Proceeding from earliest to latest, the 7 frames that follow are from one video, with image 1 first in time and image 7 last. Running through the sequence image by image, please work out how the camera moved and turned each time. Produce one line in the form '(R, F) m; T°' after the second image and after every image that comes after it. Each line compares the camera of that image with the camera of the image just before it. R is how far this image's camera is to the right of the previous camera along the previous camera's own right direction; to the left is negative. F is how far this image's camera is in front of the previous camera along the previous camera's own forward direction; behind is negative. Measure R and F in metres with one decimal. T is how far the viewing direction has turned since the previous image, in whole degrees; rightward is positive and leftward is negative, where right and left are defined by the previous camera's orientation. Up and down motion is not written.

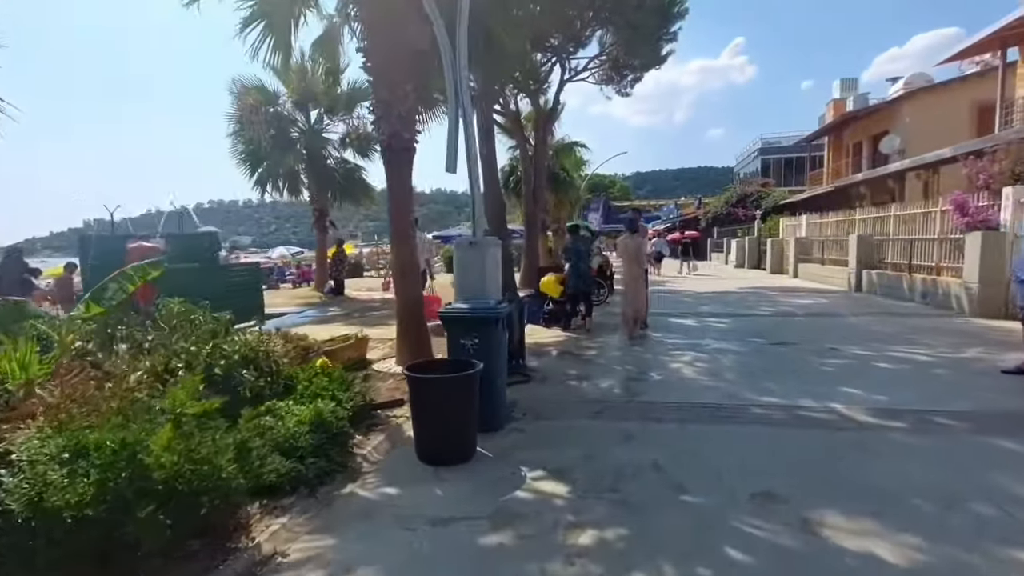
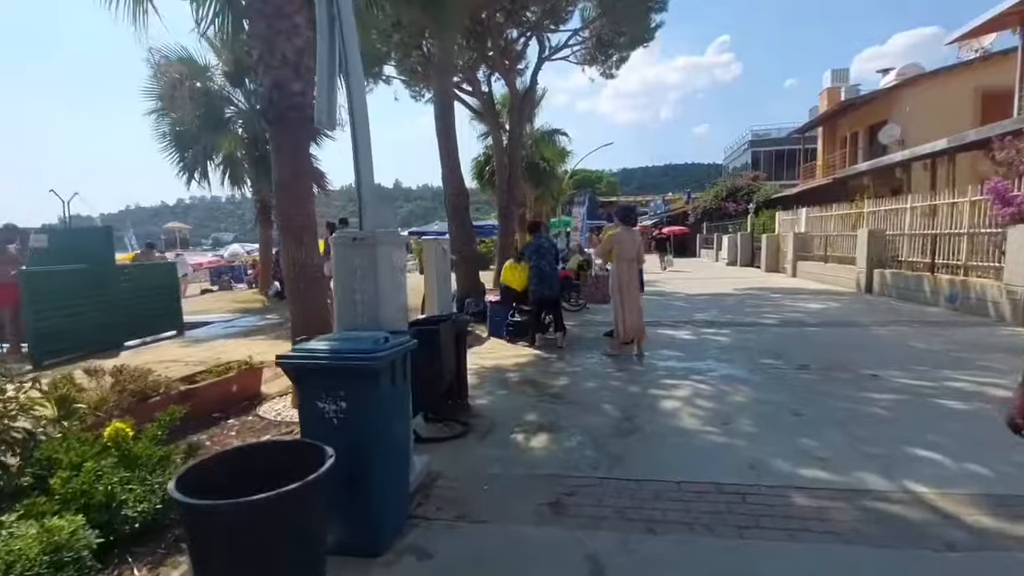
(+0.6, +2.1) m; +1°
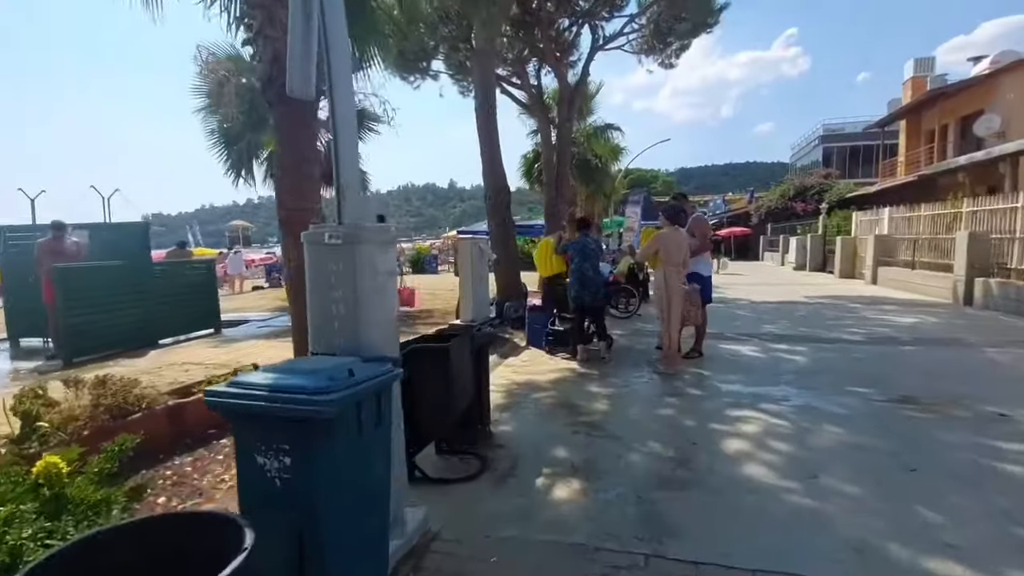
(+0.2, +0.9) m; -6°
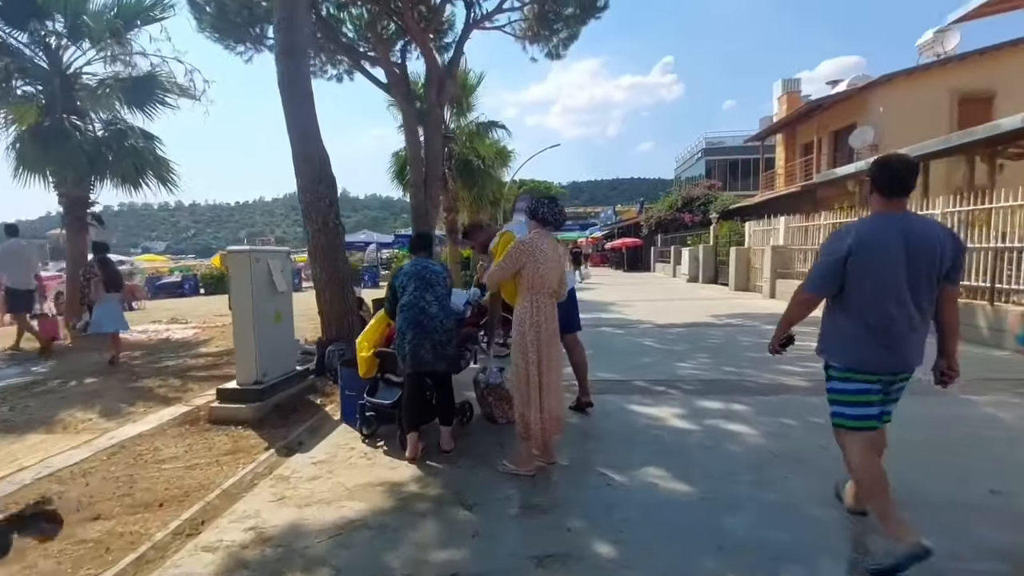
(+1.0, +3.1) m; +11°
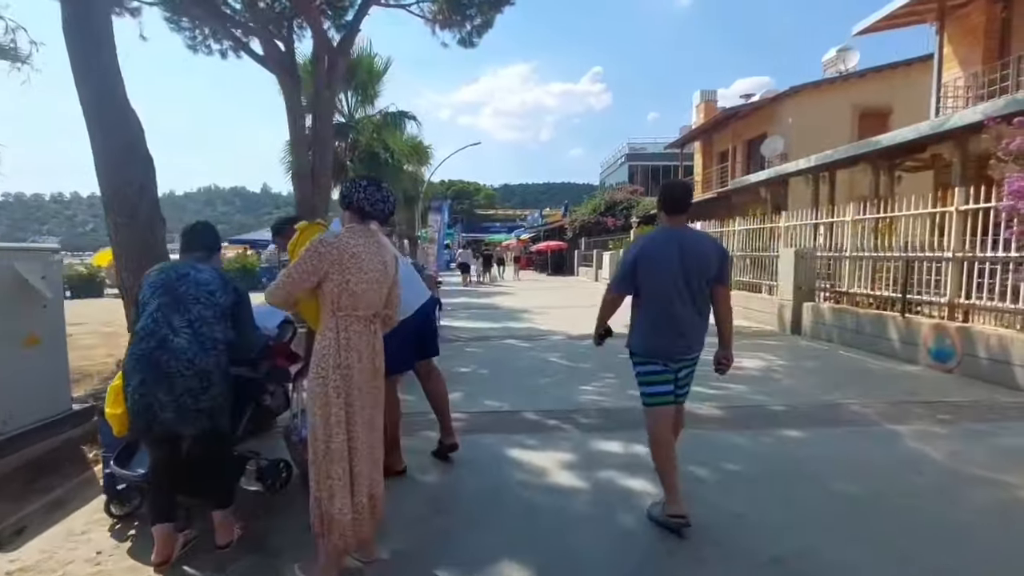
(+0.7, +1.2) m; +7°
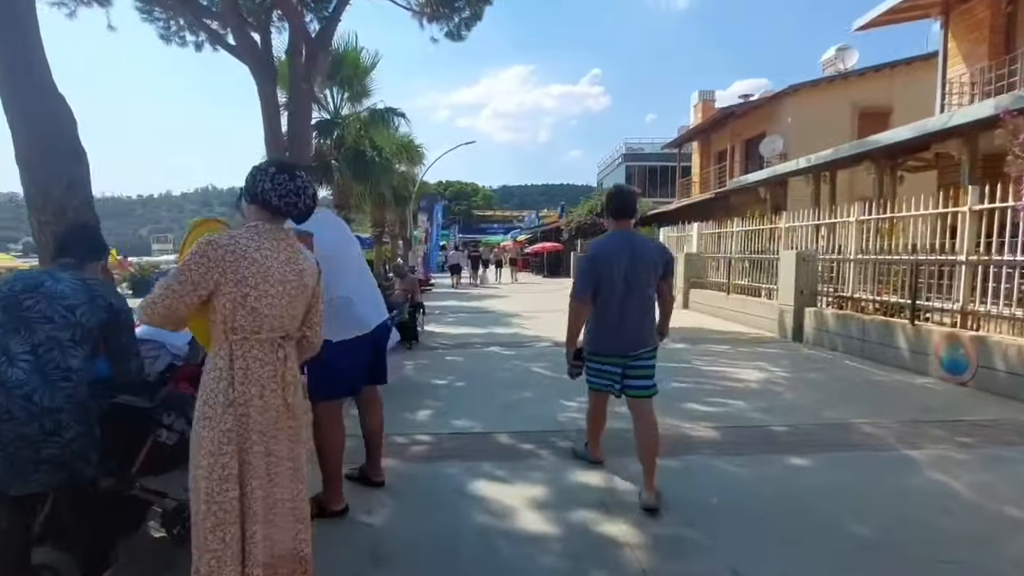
(+0.3, +0.6) m; 0°
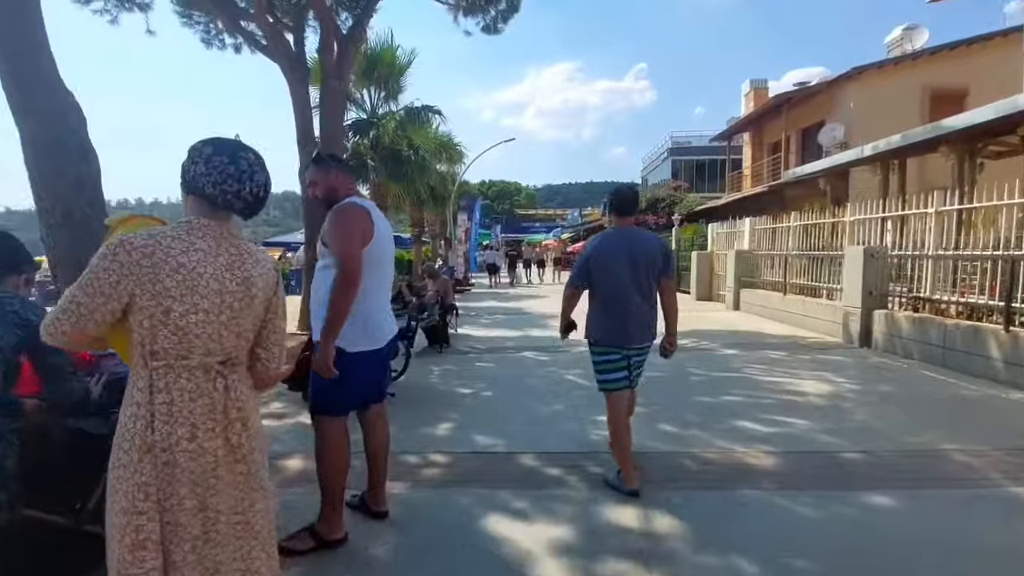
(+0.2, +0.5) m; -5°
